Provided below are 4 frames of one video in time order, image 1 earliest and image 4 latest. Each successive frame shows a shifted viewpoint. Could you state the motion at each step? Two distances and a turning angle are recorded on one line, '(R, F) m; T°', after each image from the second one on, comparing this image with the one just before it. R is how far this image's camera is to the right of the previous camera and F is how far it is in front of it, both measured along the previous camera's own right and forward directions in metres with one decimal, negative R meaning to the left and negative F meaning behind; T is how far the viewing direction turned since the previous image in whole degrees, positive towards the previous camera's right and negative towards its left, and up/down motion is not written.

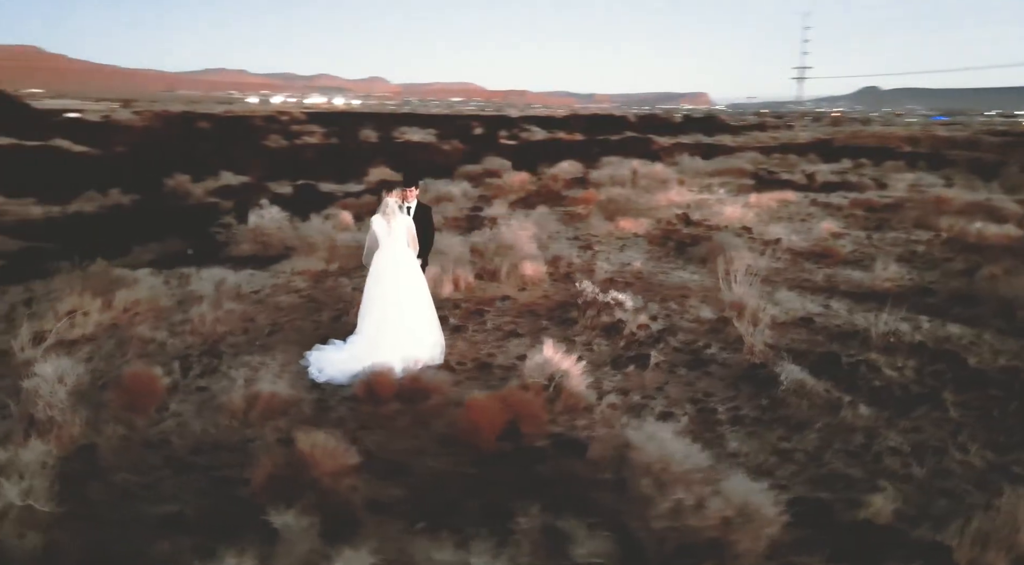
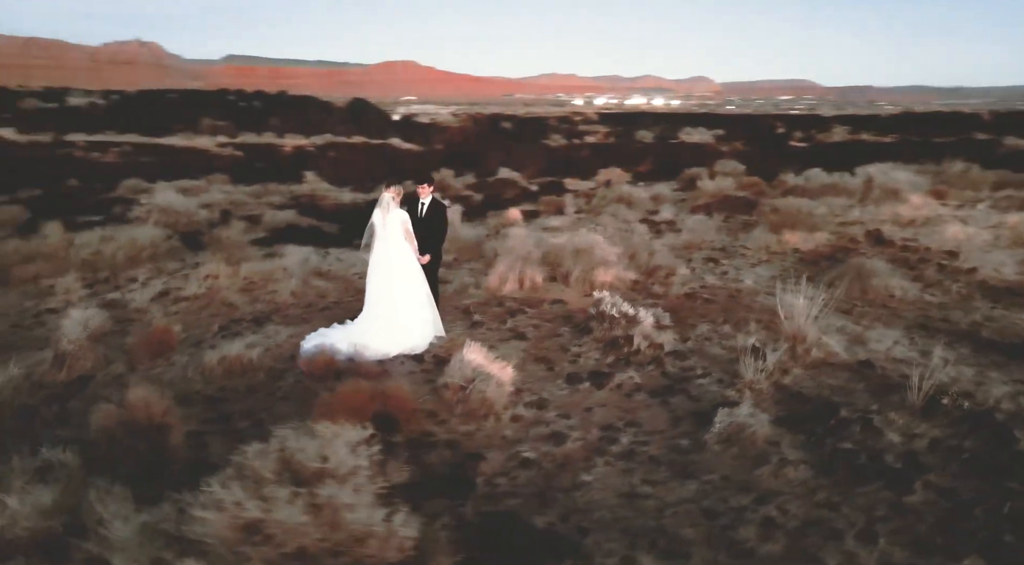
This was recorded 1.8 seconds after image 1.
(+2.8, +0.6) m; -24°
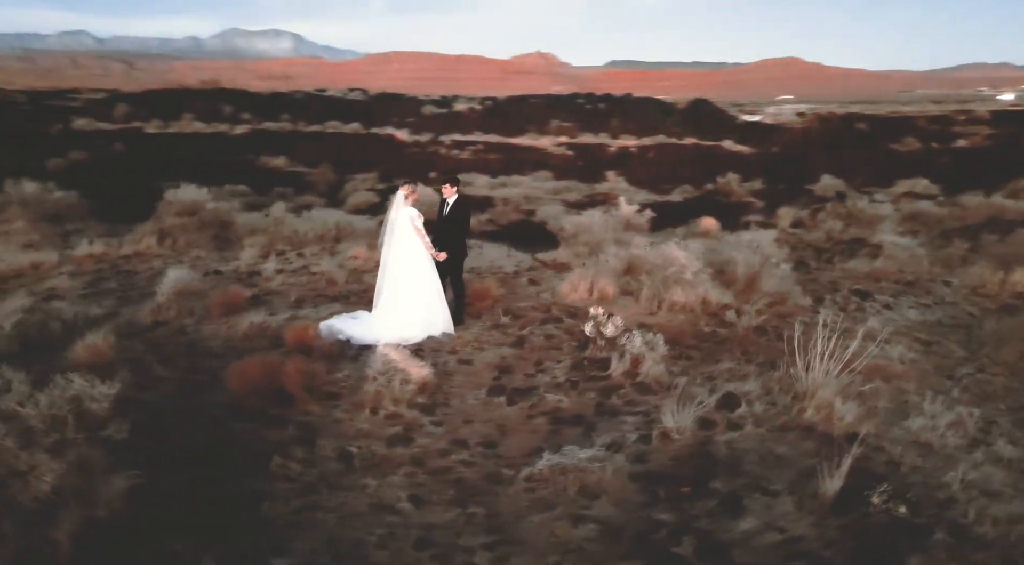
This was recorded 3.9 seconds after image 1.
(+3.3, +0.9) m; -27°
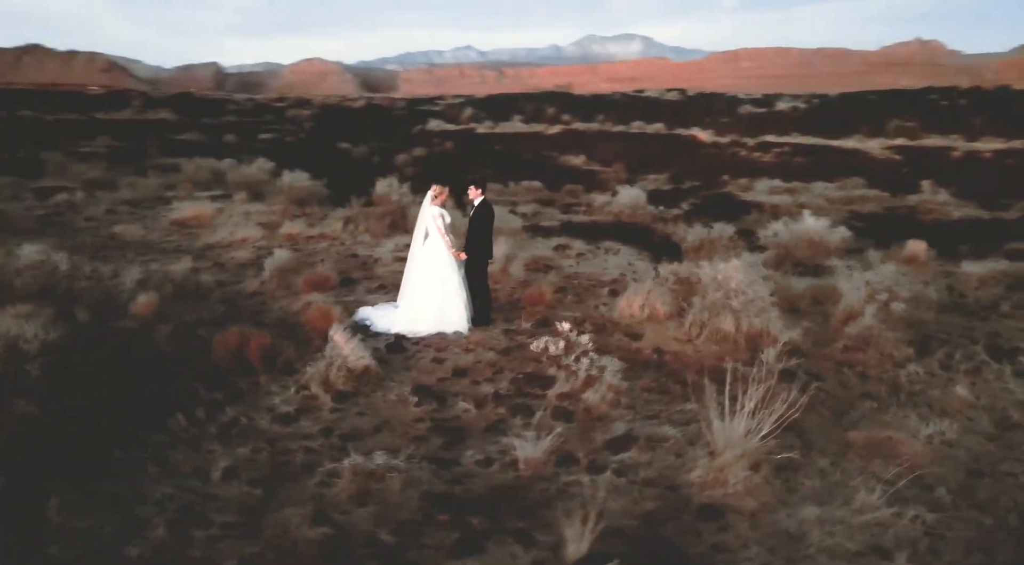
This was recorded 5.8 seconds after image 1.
(+3.1, +0.8) m; -25°
